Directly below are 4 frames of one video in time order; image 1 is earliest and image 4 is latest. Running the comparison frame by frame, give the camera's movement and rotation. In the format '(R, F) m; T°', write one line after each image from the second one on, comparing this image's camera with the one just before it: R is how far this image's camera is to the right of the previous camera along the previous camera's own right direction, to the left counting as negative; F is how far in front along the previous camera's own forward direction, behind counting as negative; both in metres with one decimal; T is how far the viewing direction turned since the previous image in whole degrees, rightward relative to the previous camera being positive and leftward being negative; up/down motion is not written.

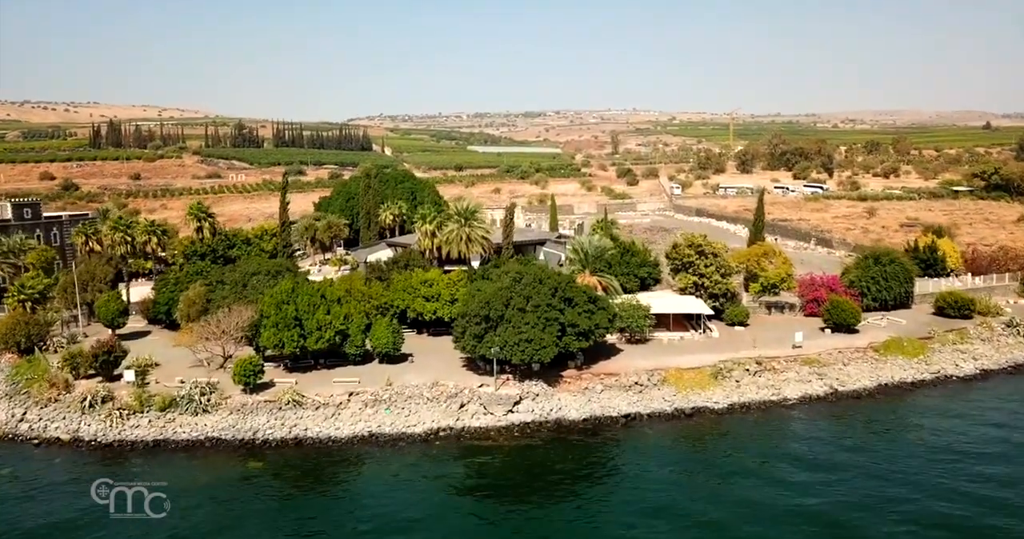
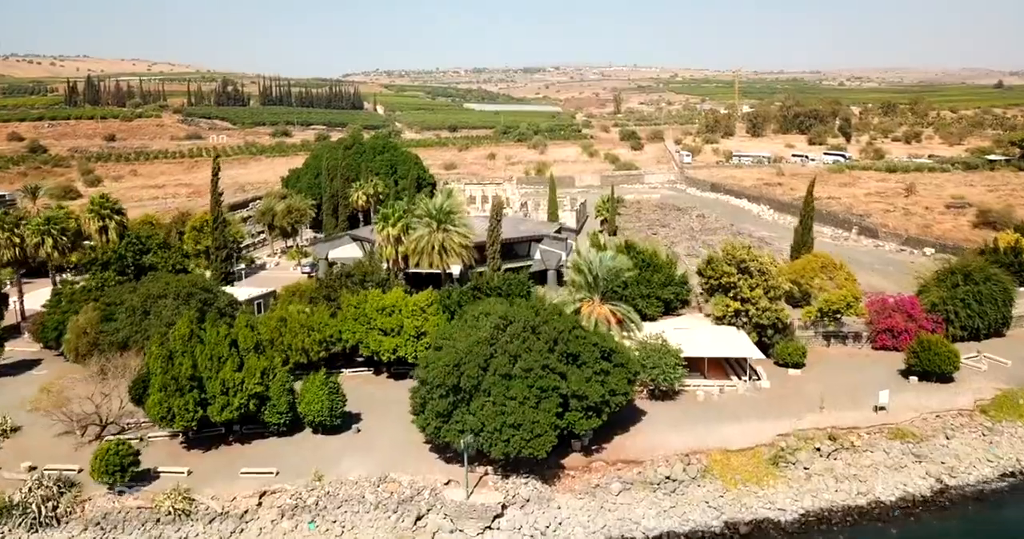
(+0.6, +12.0) m; 0°
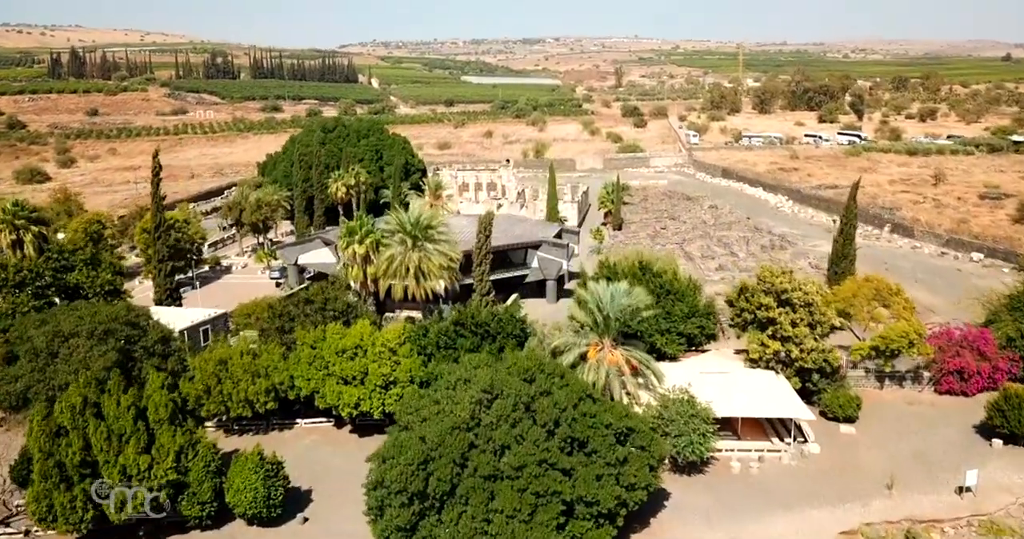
(+0.3, +7.1) m; 0°
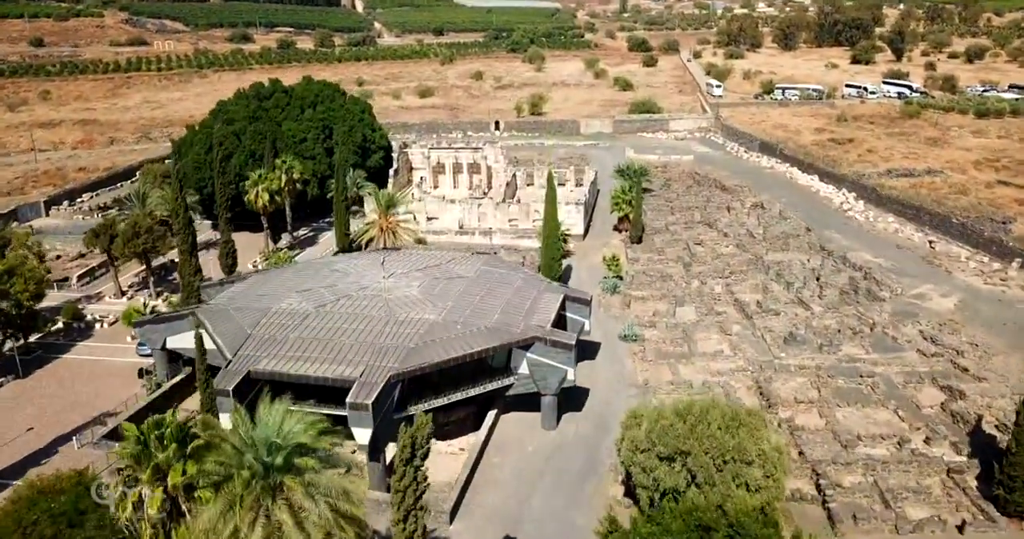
(+0.9, +18.7) m; 0°
